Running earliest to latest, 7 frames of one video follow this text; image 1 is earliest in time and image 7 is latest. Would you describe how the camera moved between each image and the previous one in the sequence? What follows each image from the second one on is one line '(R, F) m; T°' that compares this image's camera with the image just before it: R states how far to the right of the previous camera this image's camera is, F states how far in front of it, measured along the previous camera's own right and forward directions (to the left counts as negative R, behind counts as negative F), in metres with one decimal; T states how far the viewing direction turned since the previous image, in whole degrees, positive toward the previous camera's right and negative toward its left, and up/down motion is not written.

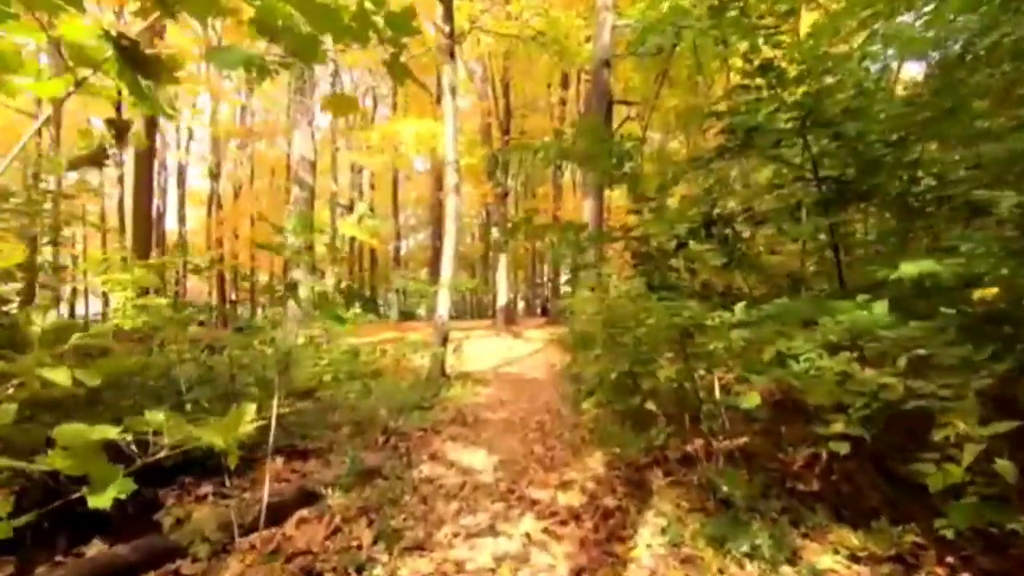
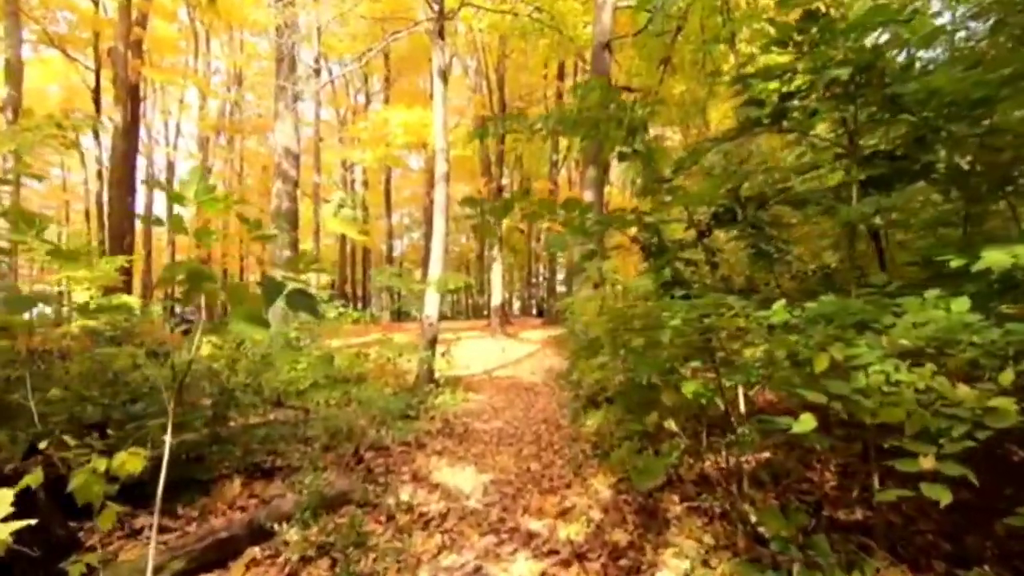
(0.0, +0.8) m; 0°
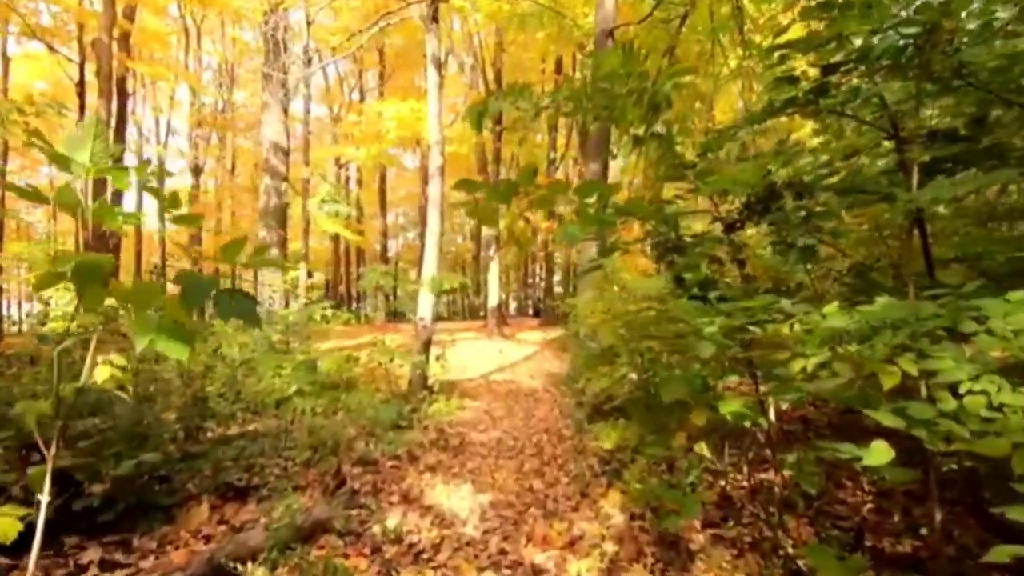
(0.0, +0.5) m; 0°
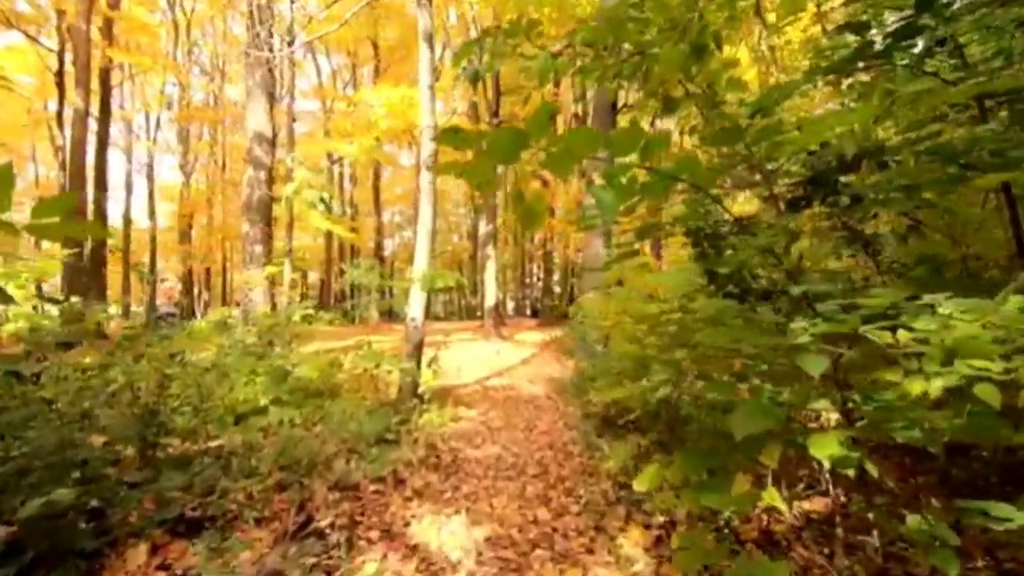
(0.0, +0.8) m; 0°
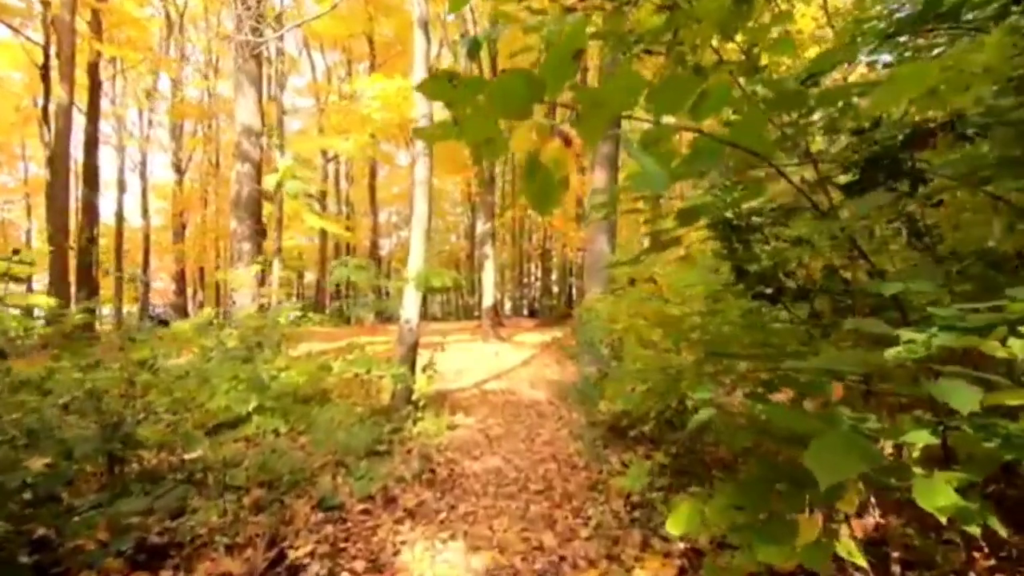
(0.0, +0.5) m; 0°
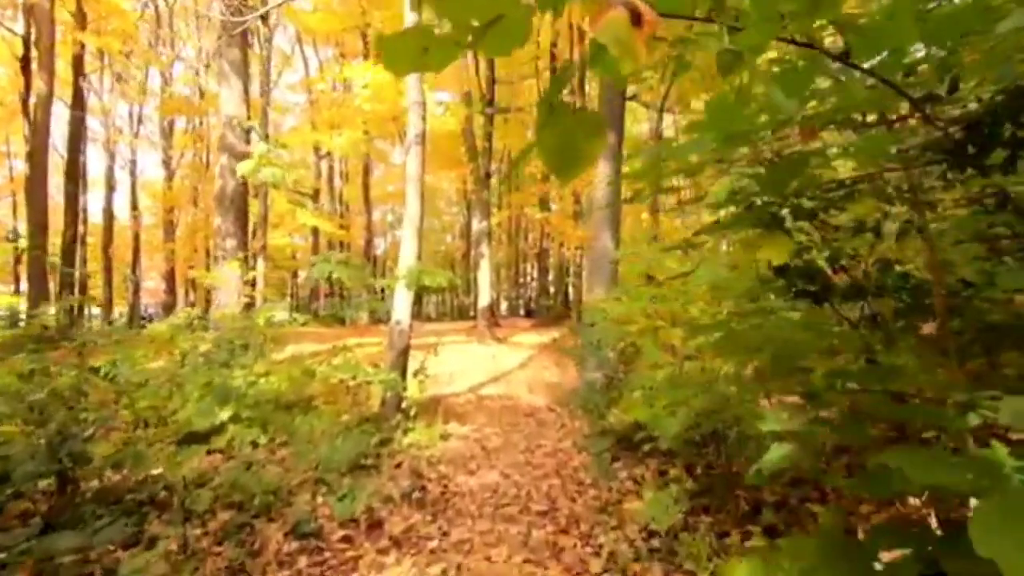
(0.0, +0.5) m; 0°
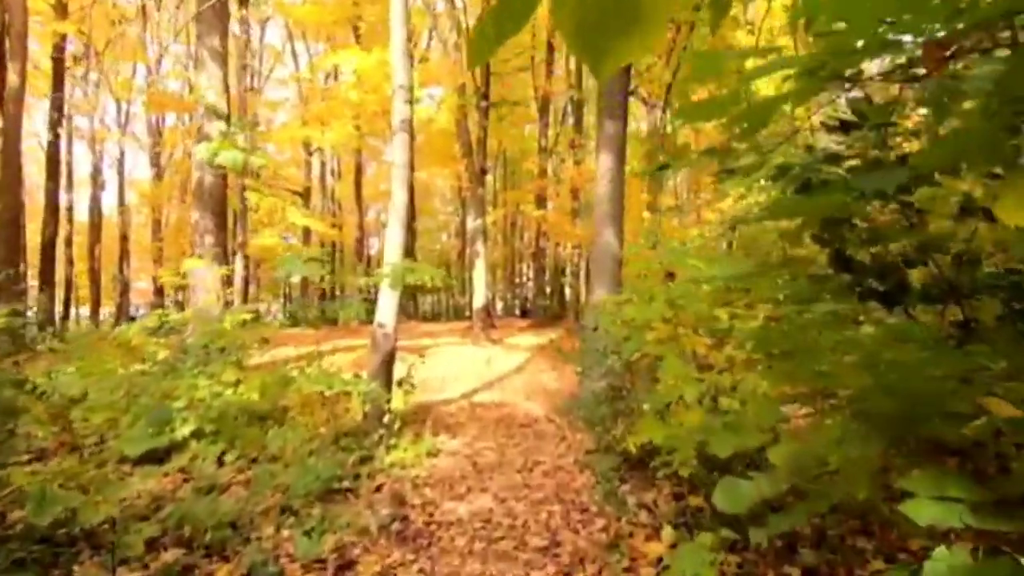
(0.0, +0.6) m; 0°
